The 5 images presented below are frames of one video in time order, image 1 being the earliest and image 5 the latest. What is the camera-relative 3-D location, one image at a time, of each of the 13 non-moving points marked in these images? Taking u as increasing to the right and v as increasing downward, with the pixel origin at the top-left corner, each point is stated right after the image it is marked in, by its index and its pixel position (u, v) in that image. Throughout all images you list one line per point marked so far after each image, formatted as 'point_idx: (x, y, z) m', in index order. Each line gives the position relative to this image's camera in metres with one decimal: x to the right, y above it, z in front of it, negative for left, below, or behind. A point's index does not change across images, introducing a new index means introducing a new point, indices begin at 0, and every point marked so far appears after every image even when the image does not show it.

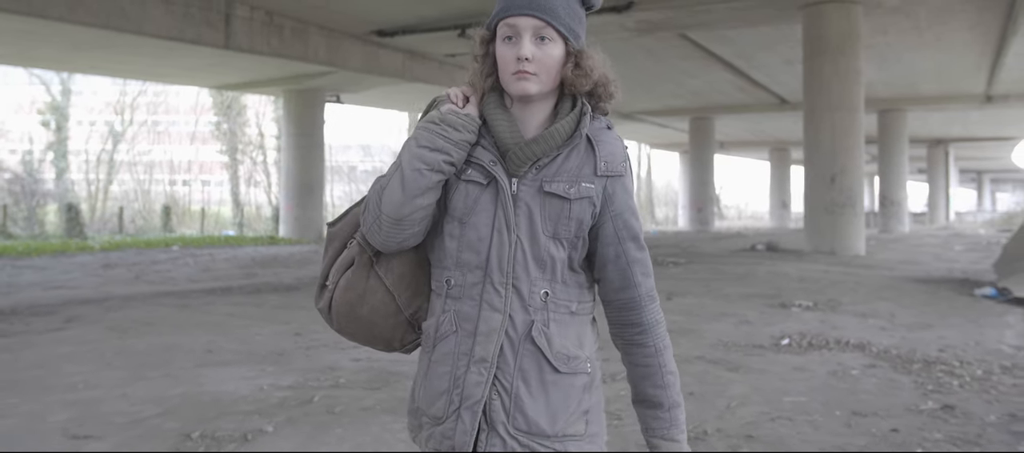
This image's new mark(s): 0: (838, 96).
0: (+6.2, +2.5, +14.7) m
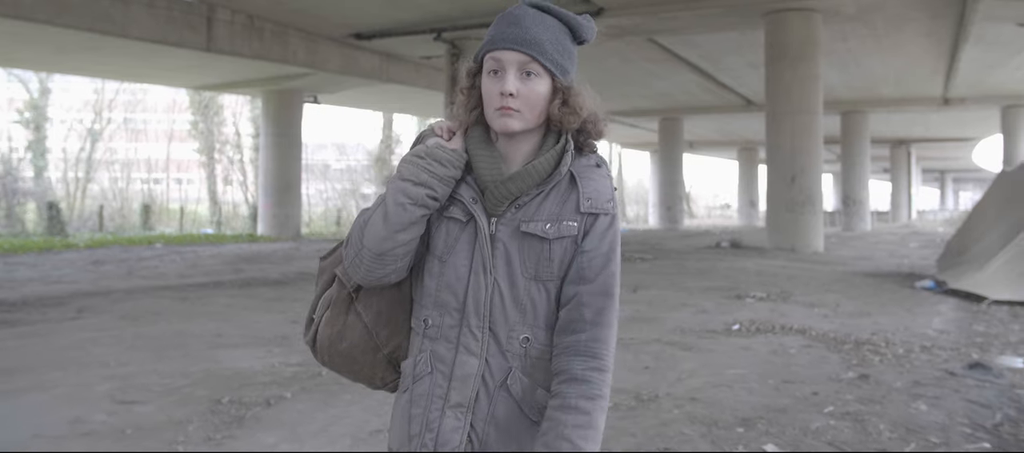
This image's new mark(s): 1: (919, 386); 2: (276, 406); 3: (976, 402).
0: (+5.8, +2.6, +15.6) m
1: (+2.6, -1.0, +5.0) m
2: (-1.3, -1.0, +4.2) m
3: (+2.8, -1.0, +4.6) m
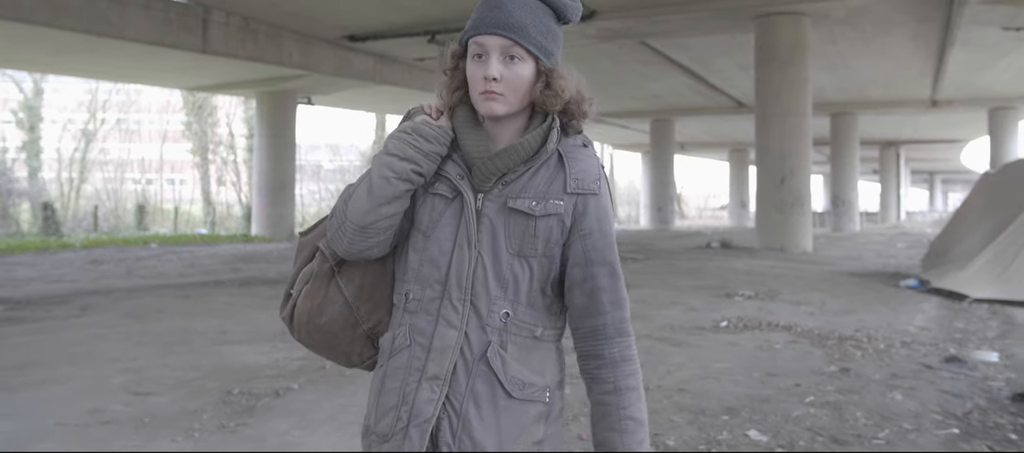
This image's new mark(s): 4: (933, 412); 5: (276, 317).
0: (+5.6, +2.5, +15.9) m
1: (+2.6, -1.0, +5.2) m
2: (-1.3, -1.0, +4.4) m
3: (+2.8, -1.0, +4.9) m
4: (+2.4, -1.0, +4.3) m
5: (-2.3, -0.9, +7.4) m
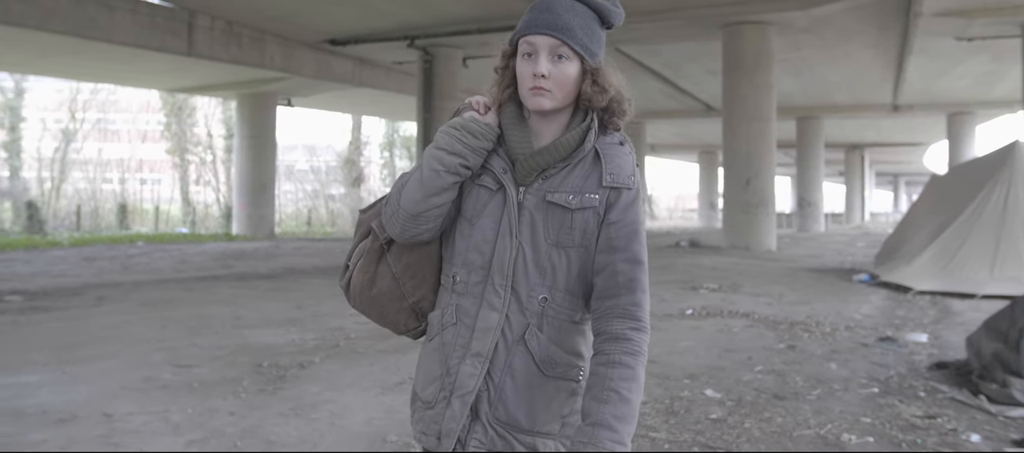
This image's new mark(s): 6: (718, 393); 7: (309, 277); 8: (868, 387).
0: (+5.2, +2.6, +16.8) m
1: (+2.5, -1.0, +6.0) m
2: (-1.3, -0.9, +5.1) m
3: (+2.7, -1.0, +5.7) m
4: (+2.3, -1.0, +5.2) m
5: (-2.4, -0.8, +8.0) m
6: (+1.2, -1.0, +4.6) m
7: (-3.1, -0.8, +11.7) m
8: (+2.2, -1.0, +4.9) m
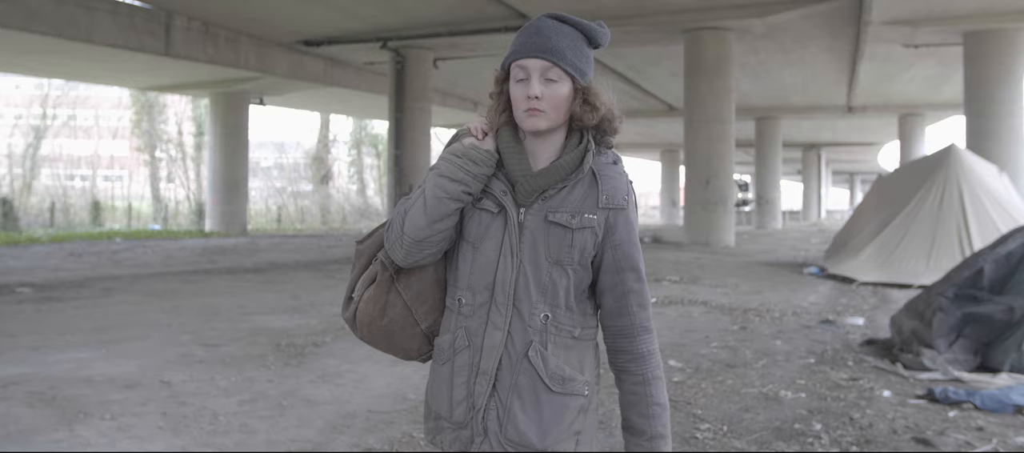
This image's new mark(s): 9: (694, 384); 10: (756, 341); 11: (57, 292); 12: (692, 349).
0: (+4.5, +2.6, +17.8) m
1: (+2.4, -1.0, +6.9) m
2: (-1.4, -0.9, +5.8) m
3: (+2.6, -1.0, +6.6) m
4: (+2.2, -1.0, +6.0) m
5: (-2.6, -0.8, +8.7) m
6: (+1.2, -1.0, +5.4) m
7: (-3.5, -0.7, +12.3) m
8: (+2.2, -1.0, +5.7) m
9: (+1.1, -1.0, +4.8) m
10: (+2.0, -0.9, +6.4) m
11: (-5.0, -0.7, +8.5) m
12: (+1.4, -0.9, +5.9) m
